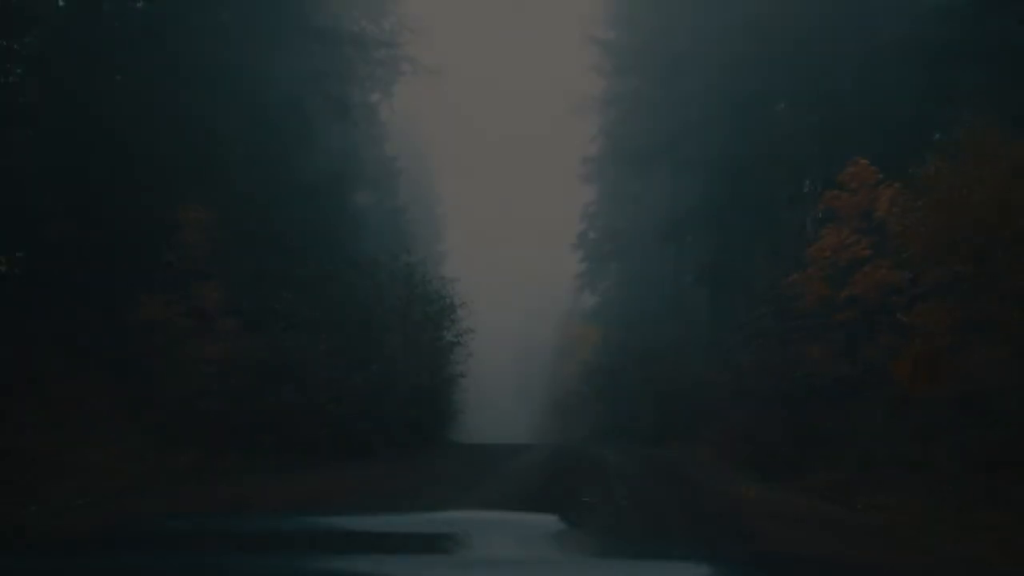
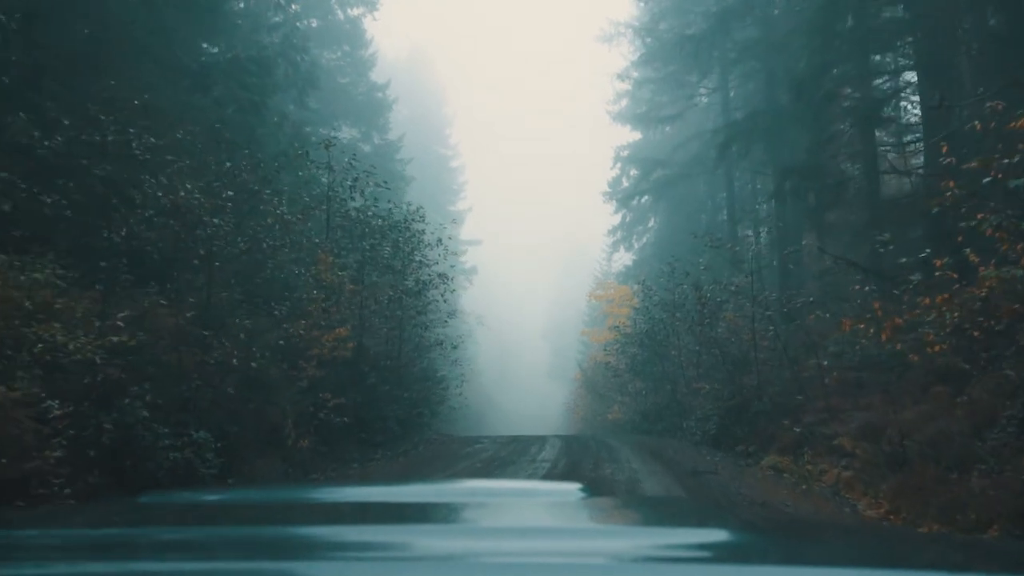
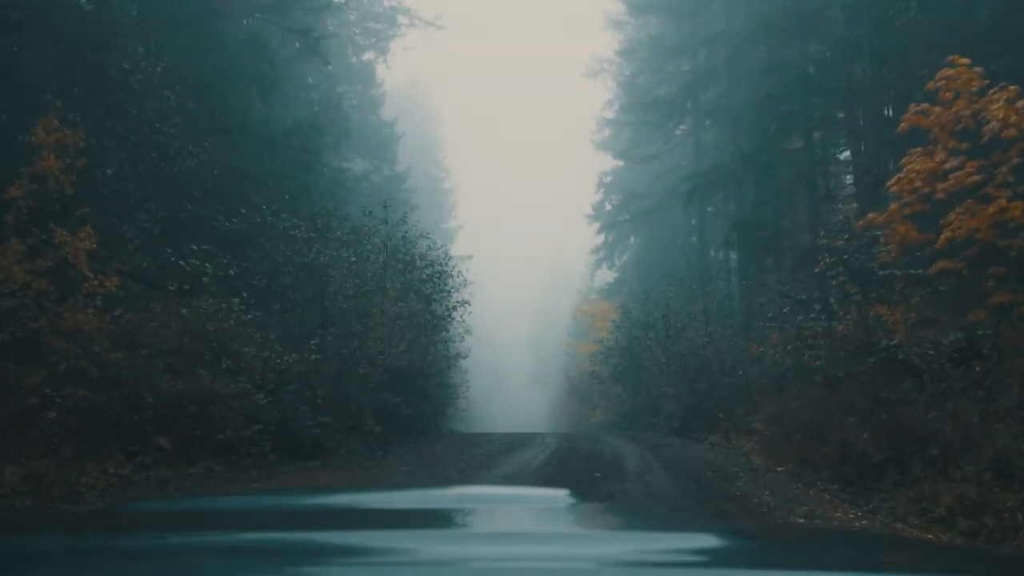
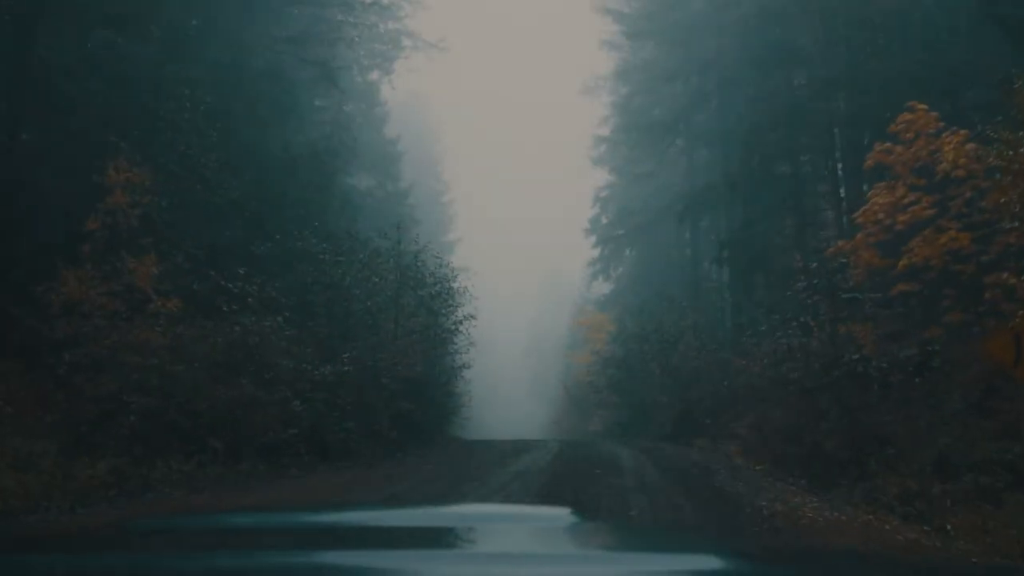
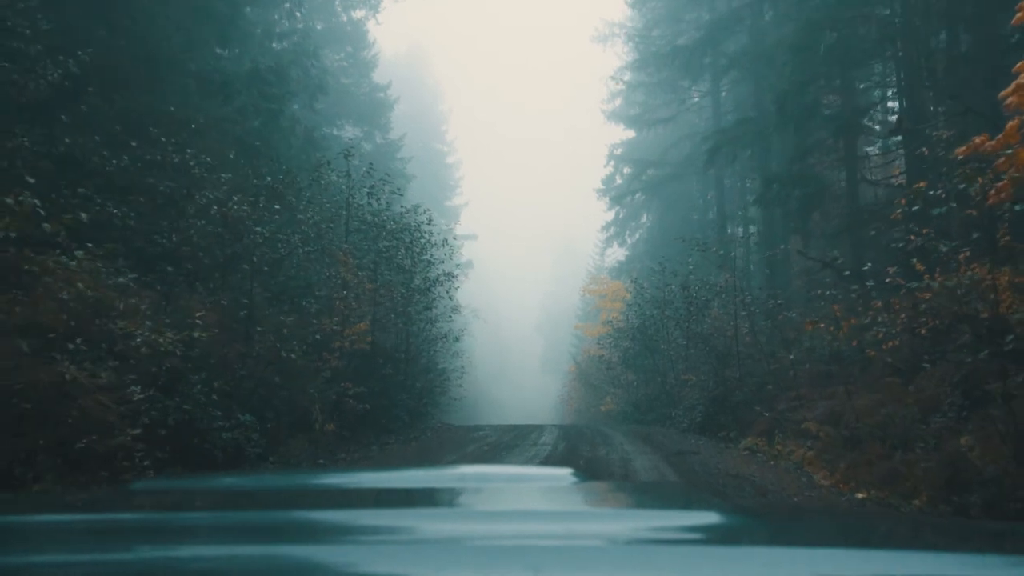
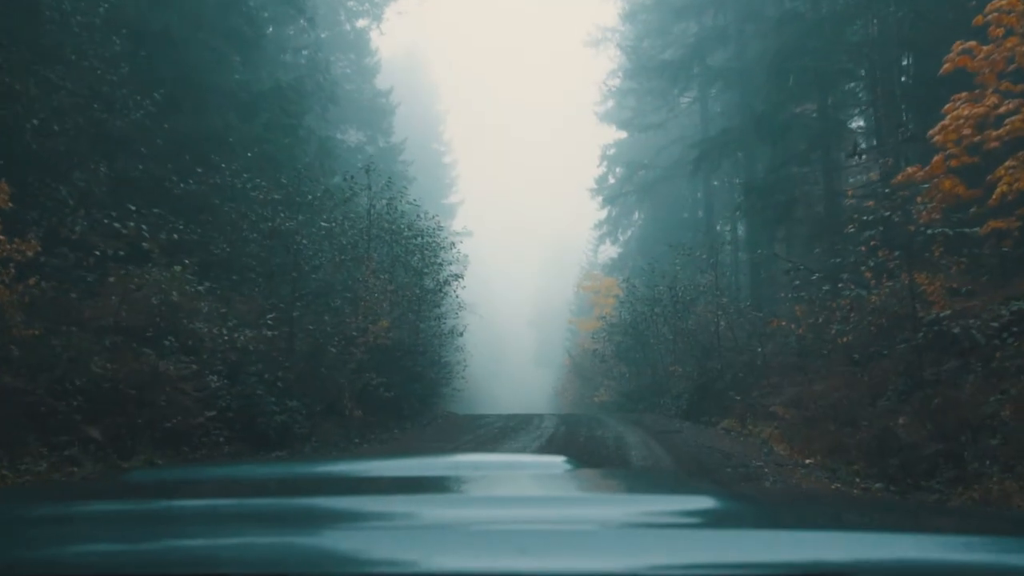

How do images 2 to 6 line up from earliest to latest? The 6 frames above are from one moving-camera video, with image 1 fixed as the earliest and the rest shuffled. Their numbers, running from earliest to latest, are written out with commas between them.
4, 3, 6, 5, 2
